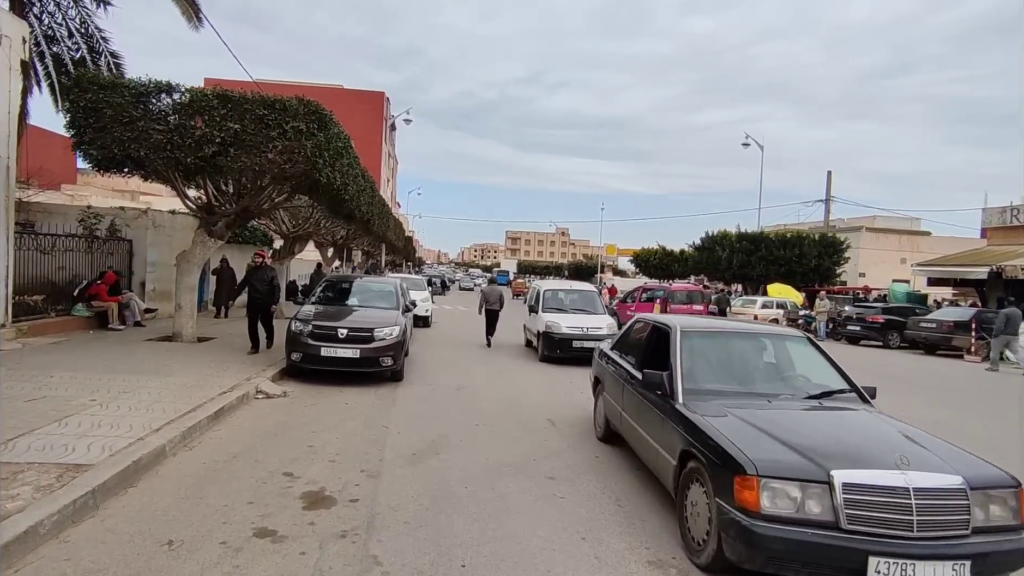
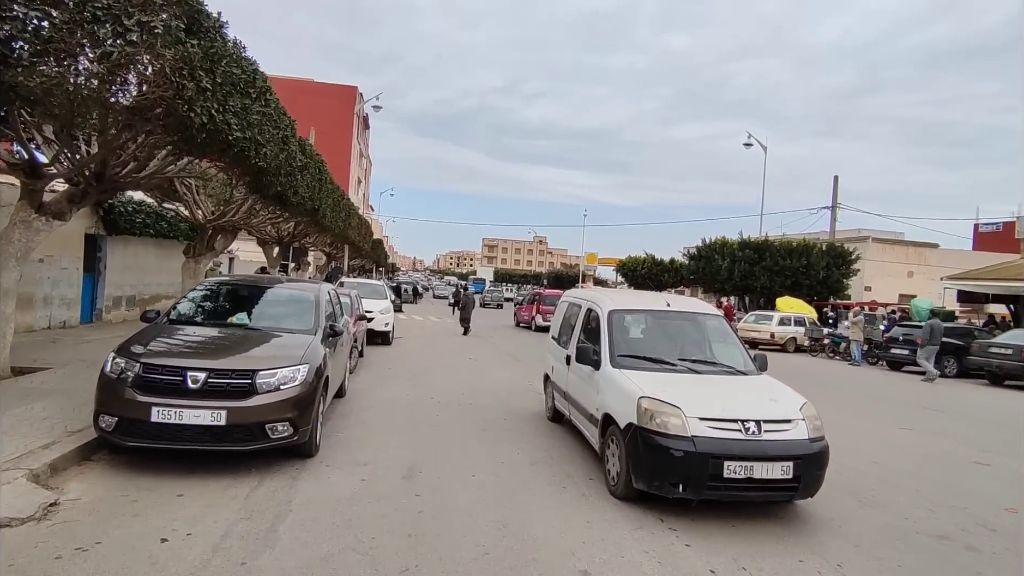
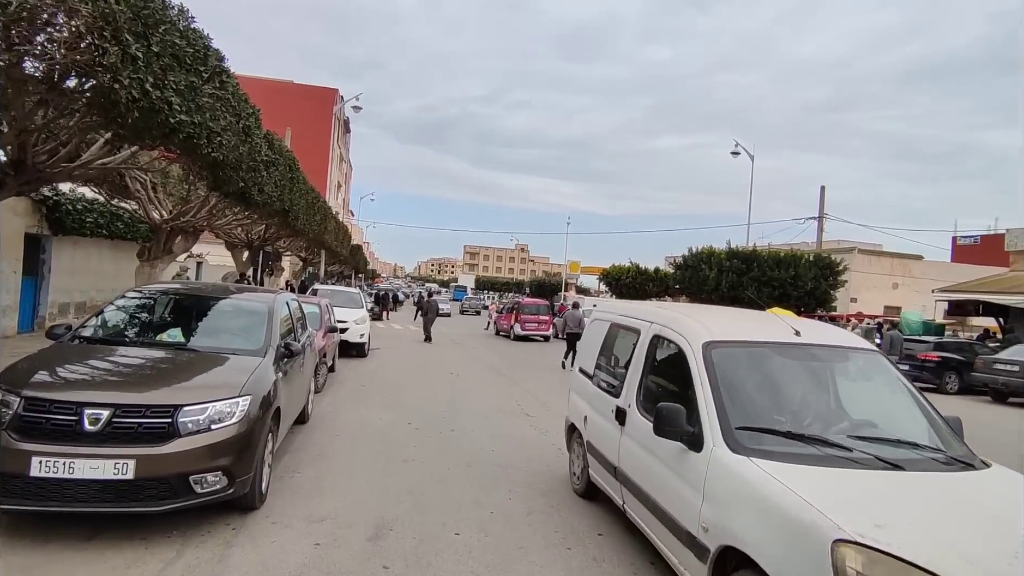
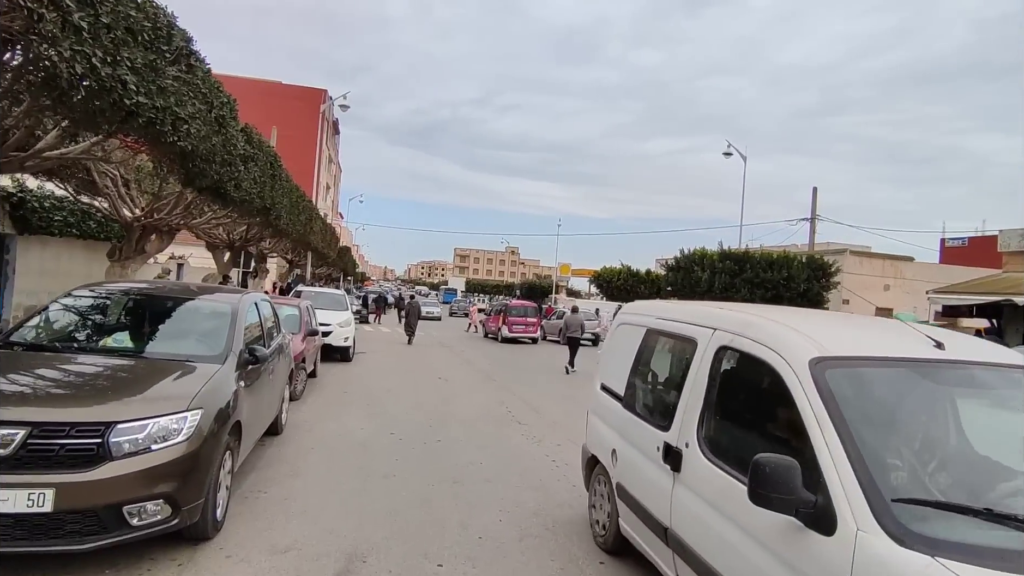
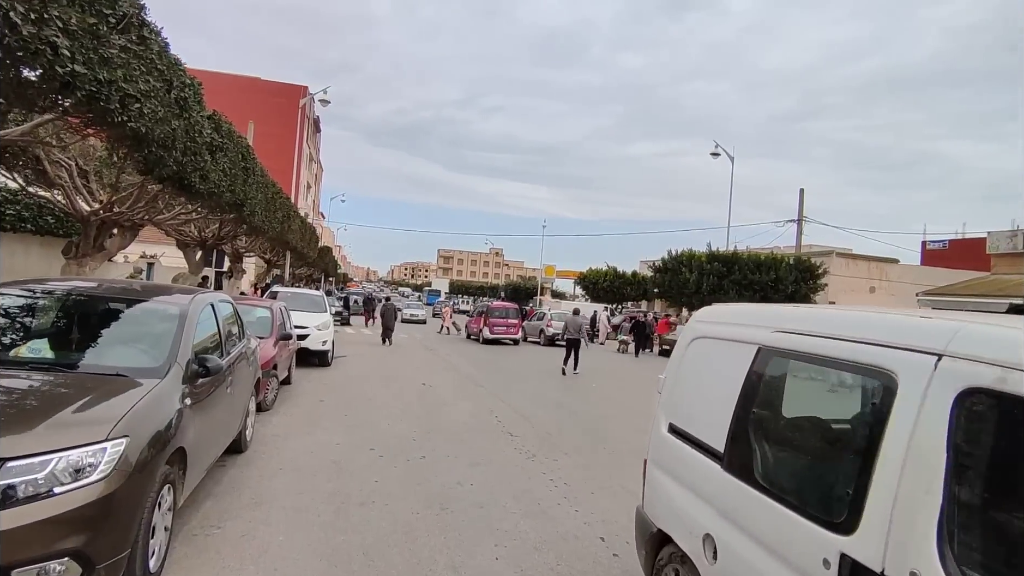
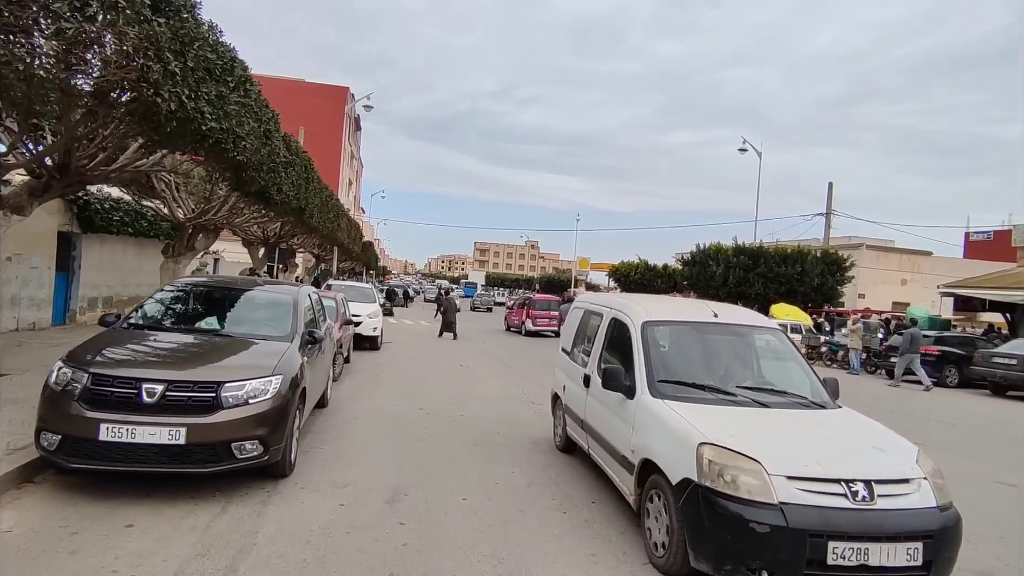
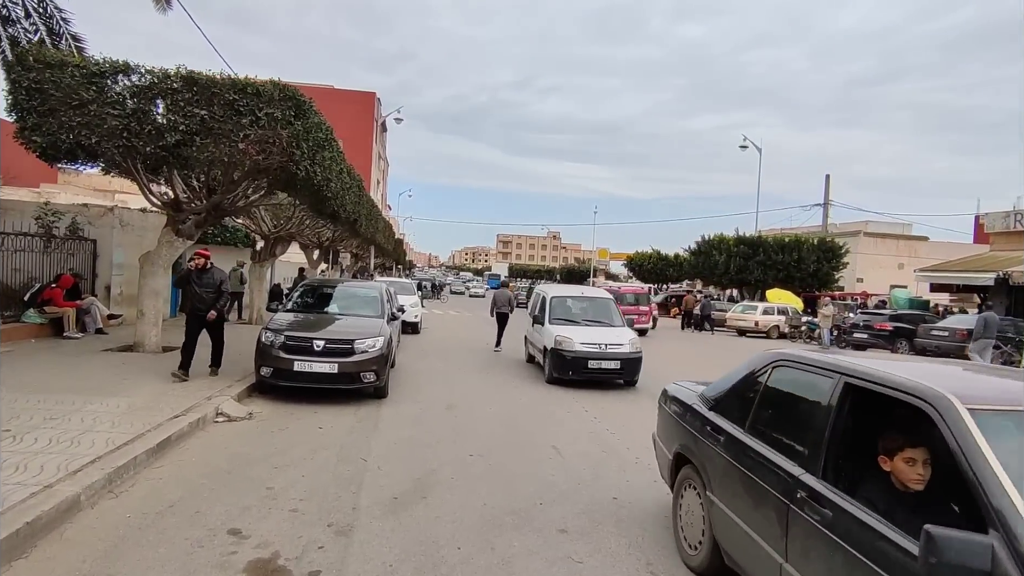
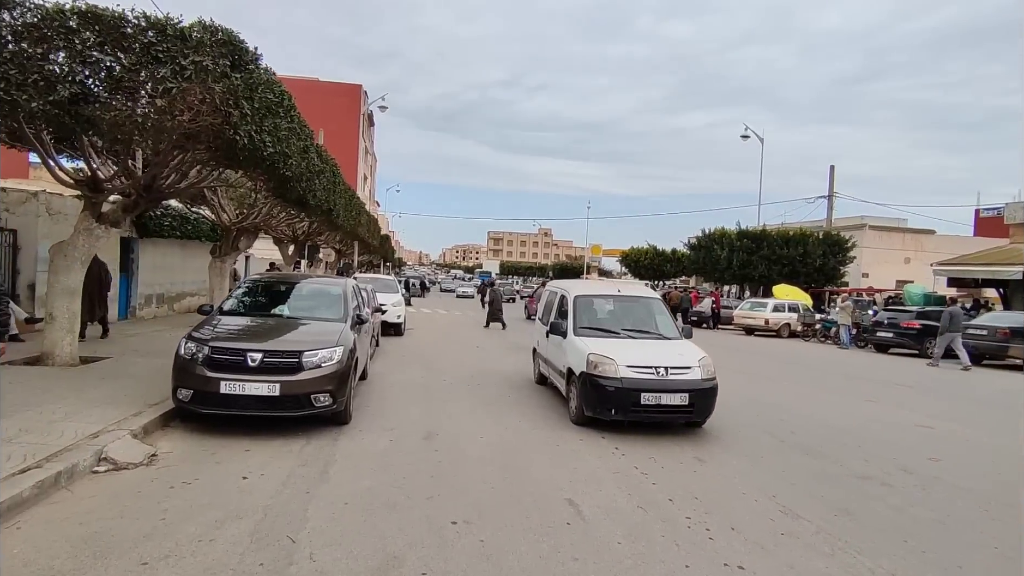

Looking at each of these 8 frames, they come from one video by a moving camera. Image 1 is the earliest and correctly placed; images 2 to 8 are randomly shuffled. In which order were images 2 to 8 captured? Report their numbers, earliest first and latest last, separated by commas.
7, 8, 2, 6, 3, 4, 5
